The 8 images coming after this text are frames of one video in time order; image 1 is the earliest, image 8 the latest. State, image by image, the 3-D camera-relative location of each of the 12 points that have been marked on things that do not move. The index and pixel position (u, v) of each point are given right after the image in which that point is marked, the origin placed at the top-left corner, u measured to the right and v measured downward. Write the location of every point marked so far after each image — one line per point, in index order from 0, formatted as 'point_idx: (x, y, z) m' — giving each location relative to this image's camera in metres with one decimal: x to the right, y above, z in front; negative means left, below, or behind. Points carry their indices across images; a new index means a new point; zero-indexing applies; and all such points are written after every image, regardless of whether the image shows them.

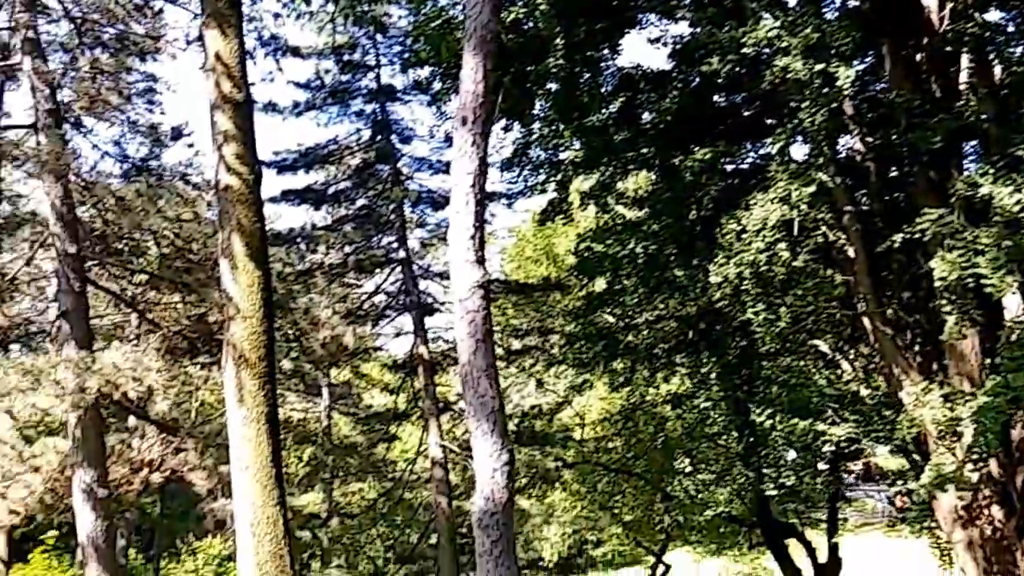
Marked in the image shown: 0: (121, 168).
0: (-5.0, +1.6, +11.9) m
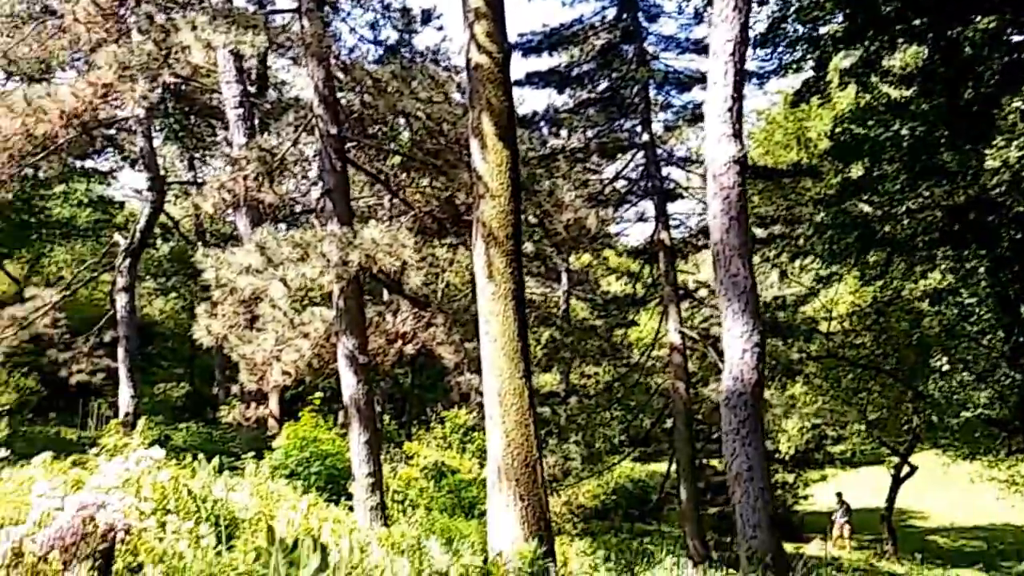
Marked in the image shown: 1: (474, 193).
0: (-1.8, +3.1, +12.4) m
1: (-0.3, +0.8, +8.1) m
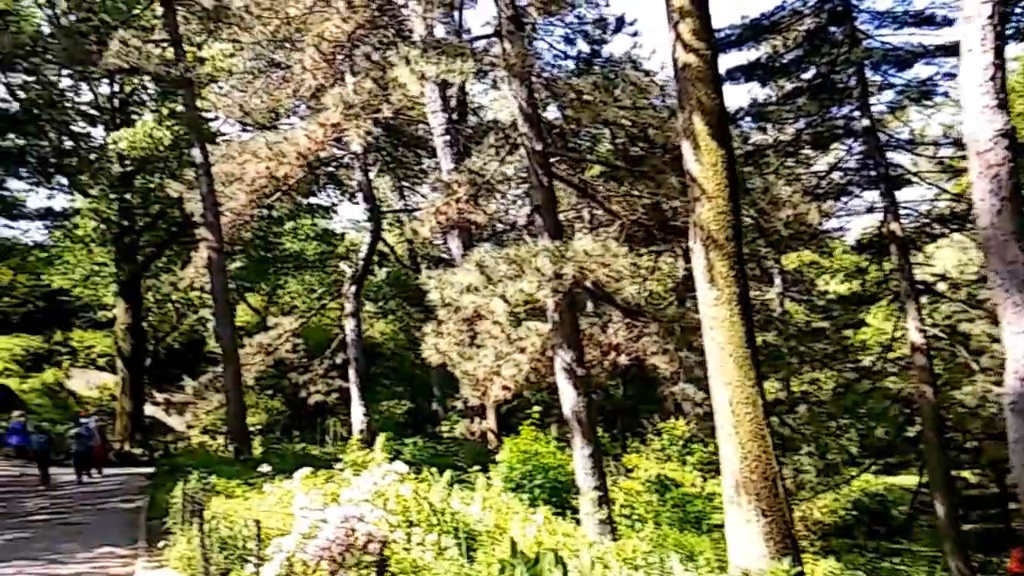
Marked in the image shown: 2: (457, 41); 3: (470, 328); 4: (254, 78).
0: (+0.8, +3.0, +12.4) m
1: (+1.5, +0.8, +7.8) m
2: (-0.7, +3.1, +11.5) m
3: (-0.6, -0.6, +13.1) m
4: (-5.1, +4.1, +18.2) m
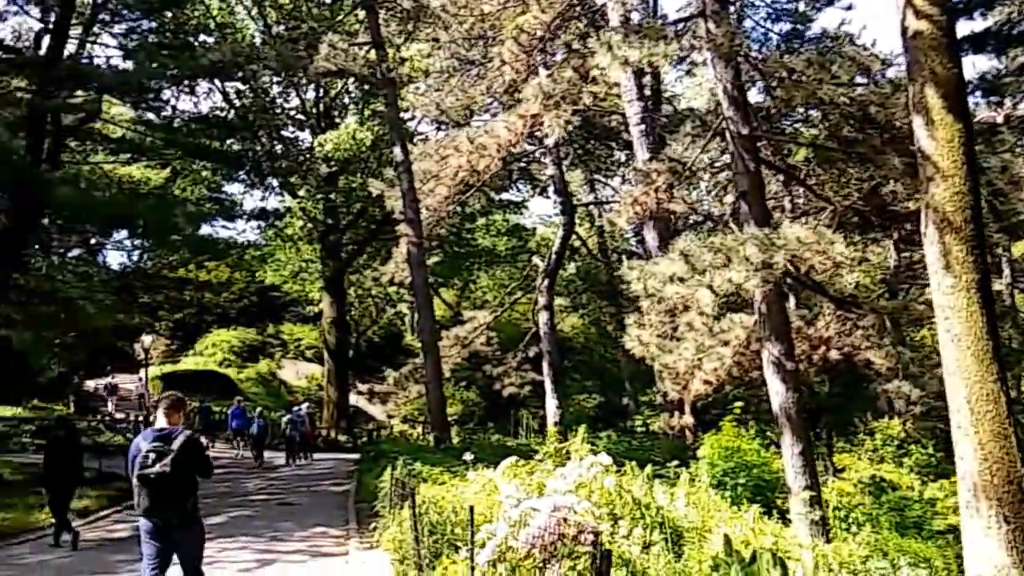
0: (+3.4, +3.1, +11.8) m
1: (+3.2, +0.9, +7.2) m
2: (+1.7, +3.2, +11.2) m
3: (+2.2, -0.4, +12.8) m
4: (-1.3, +4.3, +18.7) m
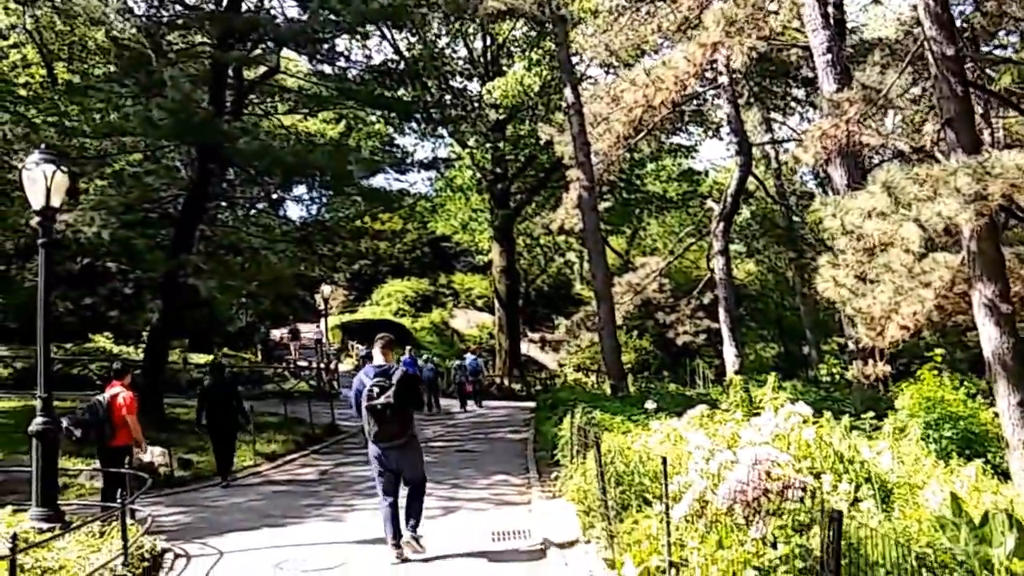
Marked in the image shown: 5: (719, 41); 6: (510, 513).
0: (+5.5, +3.8, +10.4) m
1: (+4.5, +1.4, +6.0) m
2: (+3.7, +3.9, +10.1) m
3: (+4.5, +0.4, +11.8) m
4: (+2.1, +5.3, +17.9) m
5: (+3.3, +4.0, +15.0) m
6: (-0.1, -2.6, +10.6) m
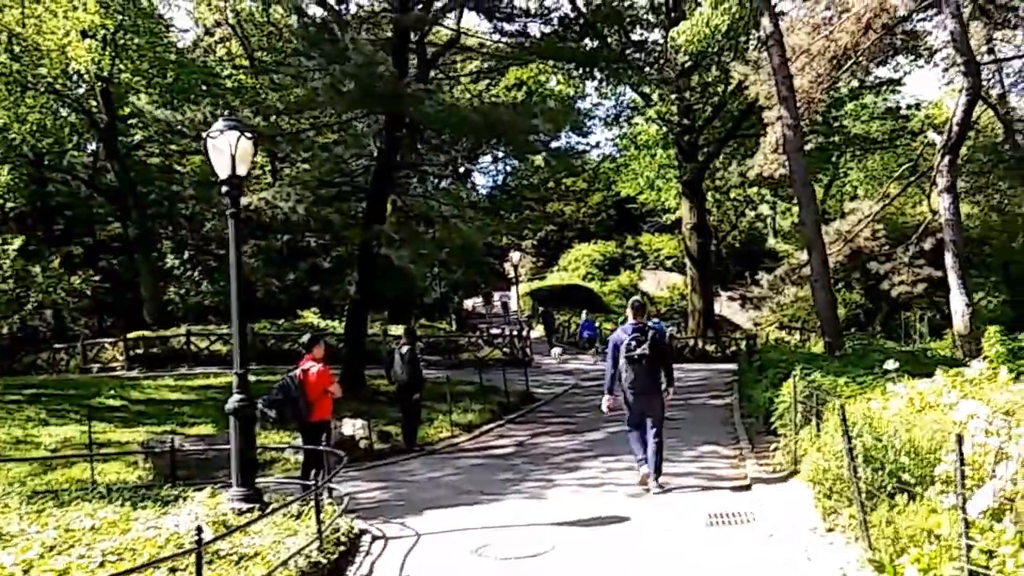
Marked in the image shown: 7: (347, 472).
0: (+7.2, +4.6, +7.9) m
1: (+5.5, +1.9, +3.9) m
2: (+5.5, +4.5, +8.0) m
3: (+6.8, +1.1, +9.6) m
4: (+5.3, +6.2, +15.9) m
5: (+6.0, +4.8, +12.8) m
6: (+2.2, -2.1, +9.4) m
7: (-2.3, -2.6, +12.9) m
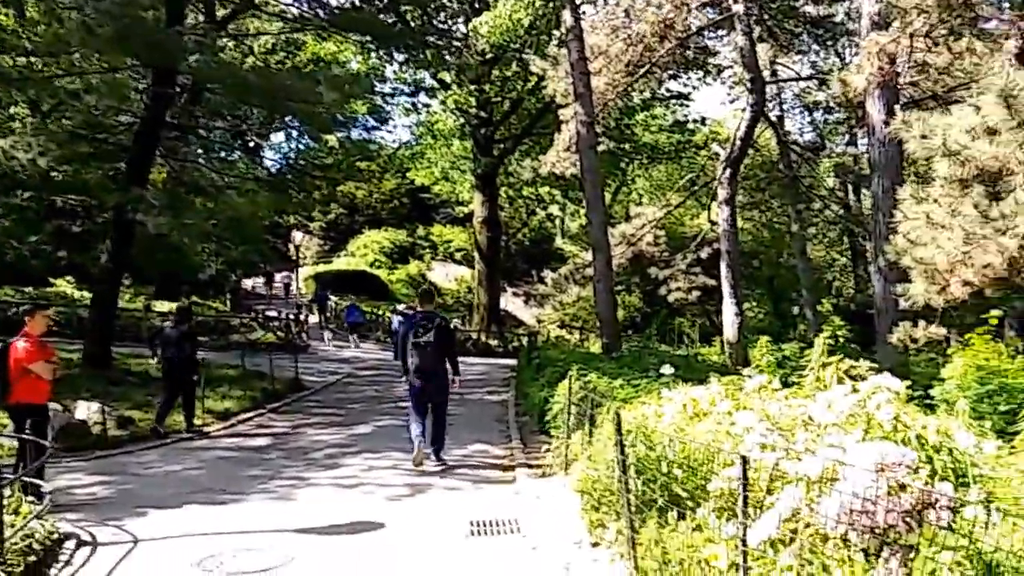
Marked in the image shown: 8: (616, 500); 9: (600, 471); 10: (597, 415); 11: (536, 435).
0: (+5.5, +4.3, +8.4) m
1: (+4.5, +1.7, +4.1) m
2: (+3.8, +4.4, +8.1) m
3: (+4.4, +0.9, +10.0) m
4: (+2.0, +6.2, +15.8) m
5: (+3.2, +4.7, +12.9) m
6: (-0.2, -2.0, +8.8) m
7: (-5.4, -2.1, +11.2) m
8: (+0.7, -1.4, +6.3) m
9: (+0.6, -1.3, +6.8) m
10: (+0.7, -1.1, +8.2) m
11: (+0.3, -1.9, +11.9) m
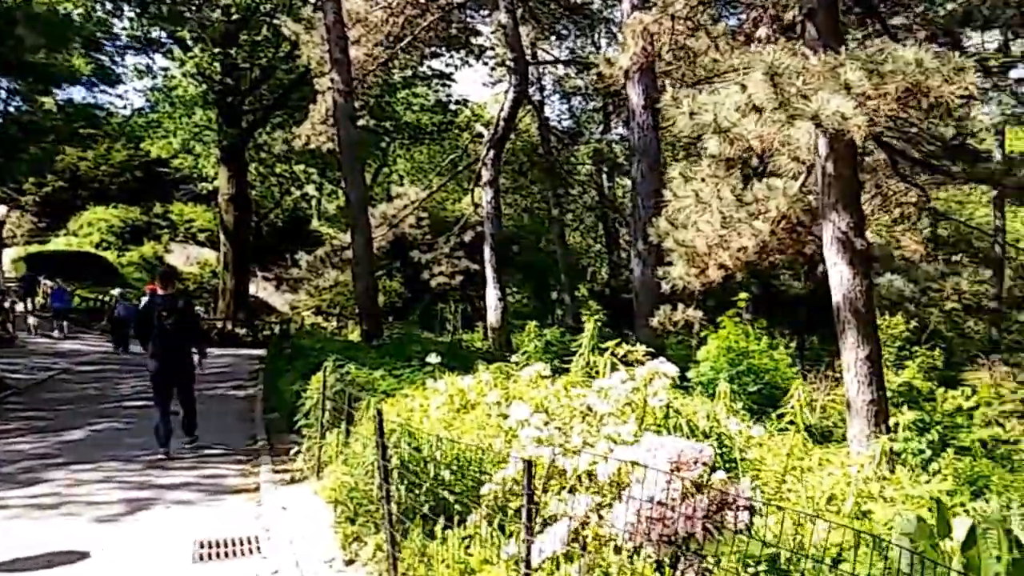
0: (+3.3, +4.5, +8.7) m
1: (+3.5, +1.8, +4.4) m
2: (+1.7, +4.5, +8.0) m
3: (+1.9, +1.1, +10.0) m
4: (-2.0, +6.5, +14.9) m
5: (0.0, +4.9, +12.5) m
6: (-2.3, -1.8, +7.8) m
7: (-7.9, -2.0, +8.7) m
8: (-0.8, -1.3, +5.5) m
9: (-1.0, -1.2, +6.0) m
10: (-1.3, -1.0, +7.4) m
11: (-2.6, -1.7, +10.9) m
